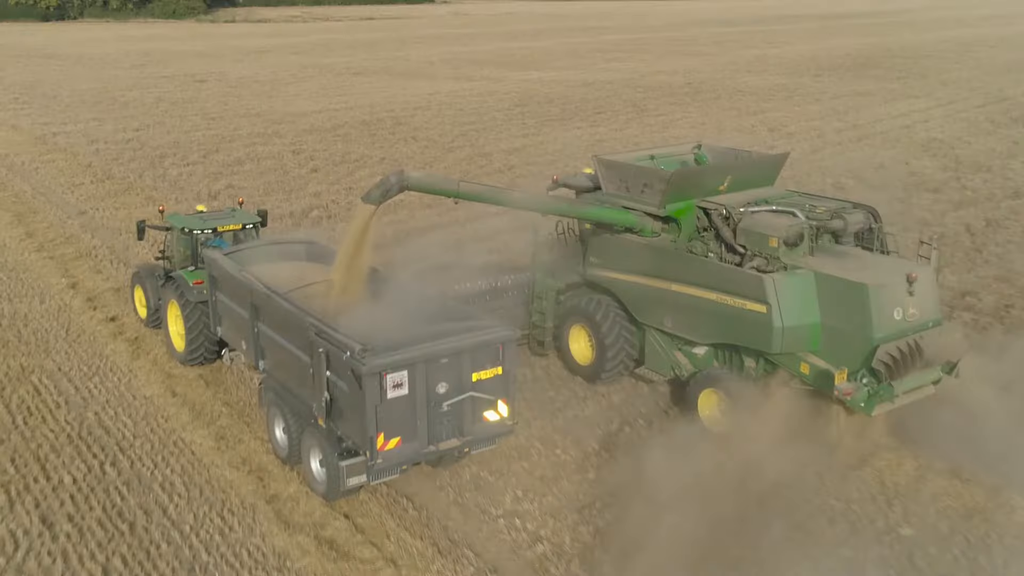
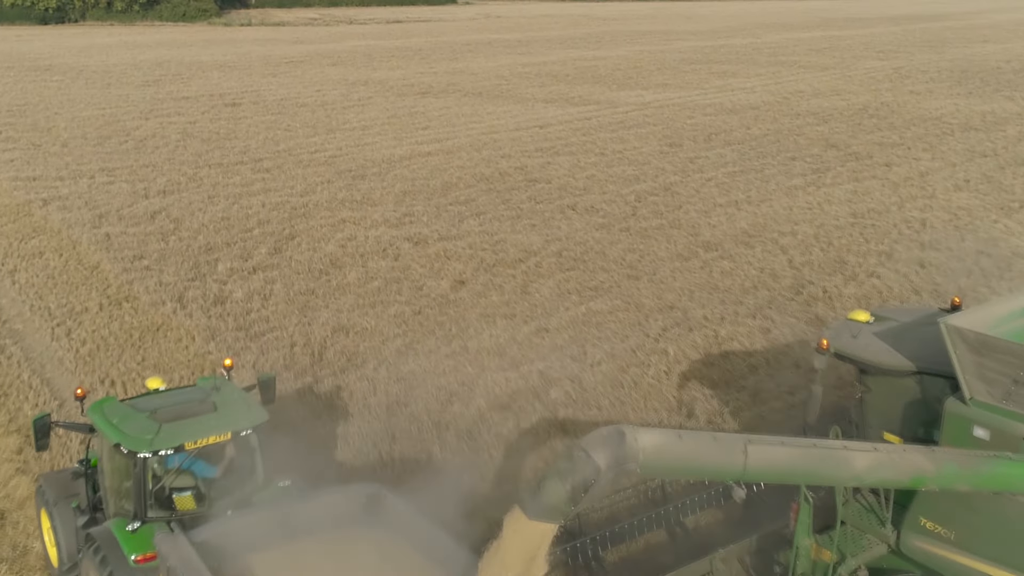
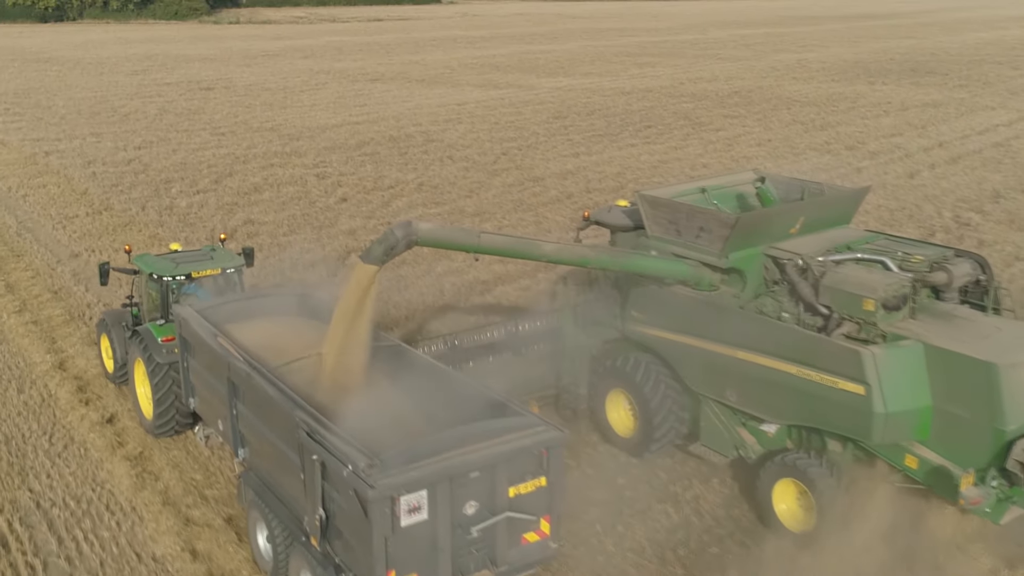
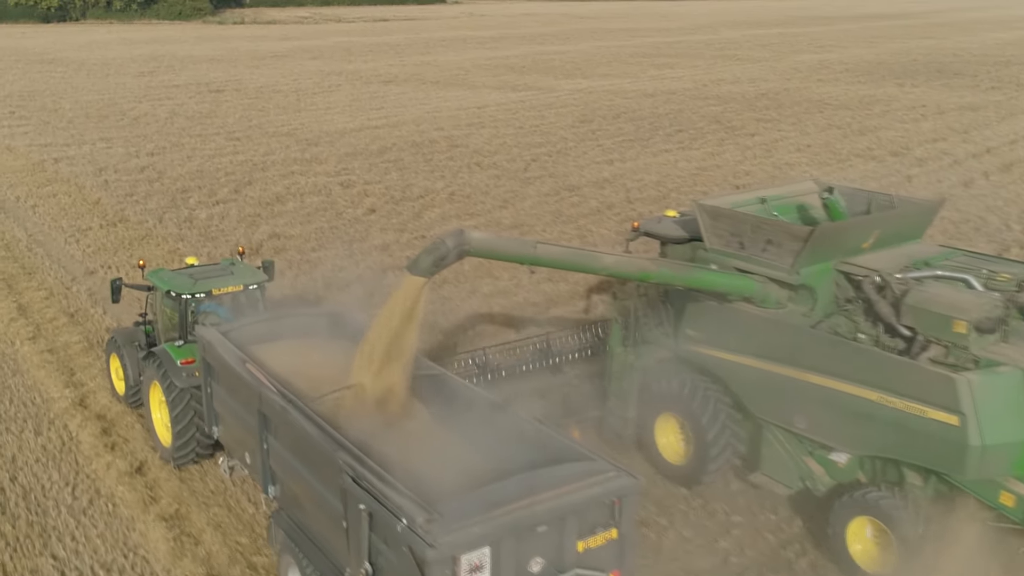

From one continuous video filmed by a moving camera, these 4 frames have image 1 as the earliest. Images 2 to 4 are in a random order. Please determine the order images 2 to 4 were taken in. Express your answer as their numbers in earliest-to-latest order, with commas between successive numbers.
3, 4, 2
